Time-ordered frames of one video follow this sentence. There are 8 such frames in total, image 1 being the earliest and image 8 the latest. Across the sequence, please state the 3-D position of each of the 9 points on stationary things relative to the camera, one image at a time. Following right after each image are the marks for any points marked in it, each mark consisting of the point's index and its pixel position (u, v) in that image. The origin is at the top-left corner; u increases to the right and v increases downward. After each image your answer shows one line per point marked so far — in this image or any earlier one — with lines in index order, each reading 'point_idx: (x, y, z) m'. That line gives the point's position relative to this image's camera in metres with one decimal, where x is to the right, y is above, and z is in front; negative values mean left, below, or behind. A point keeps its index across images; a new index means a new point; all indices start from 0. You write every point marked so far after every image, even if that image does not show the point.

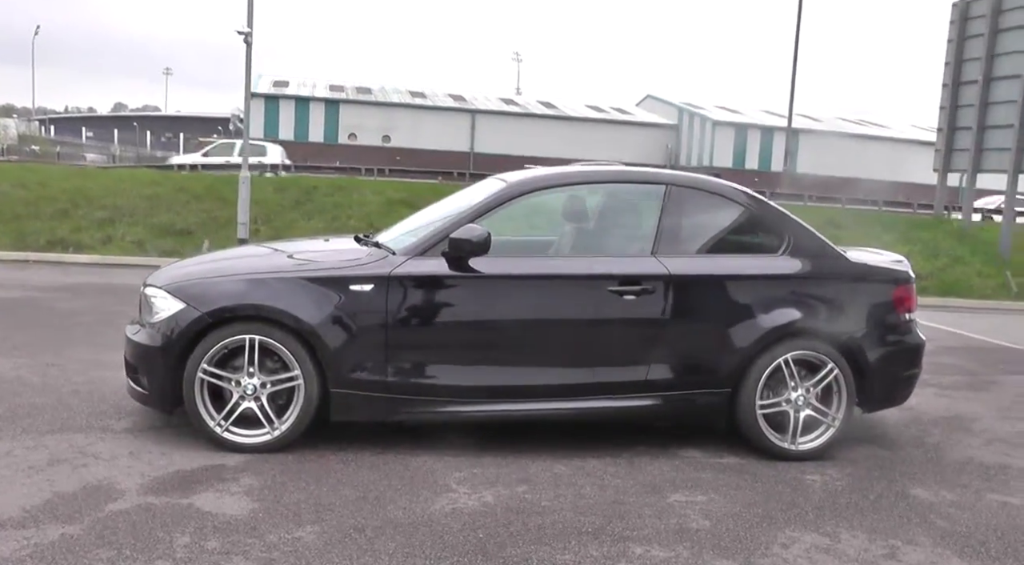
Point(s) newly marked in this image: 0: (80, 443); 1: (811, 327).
0: (-2.3, -0.9, +4.8) m
1: (+1.7, -0.3, +5.2) m
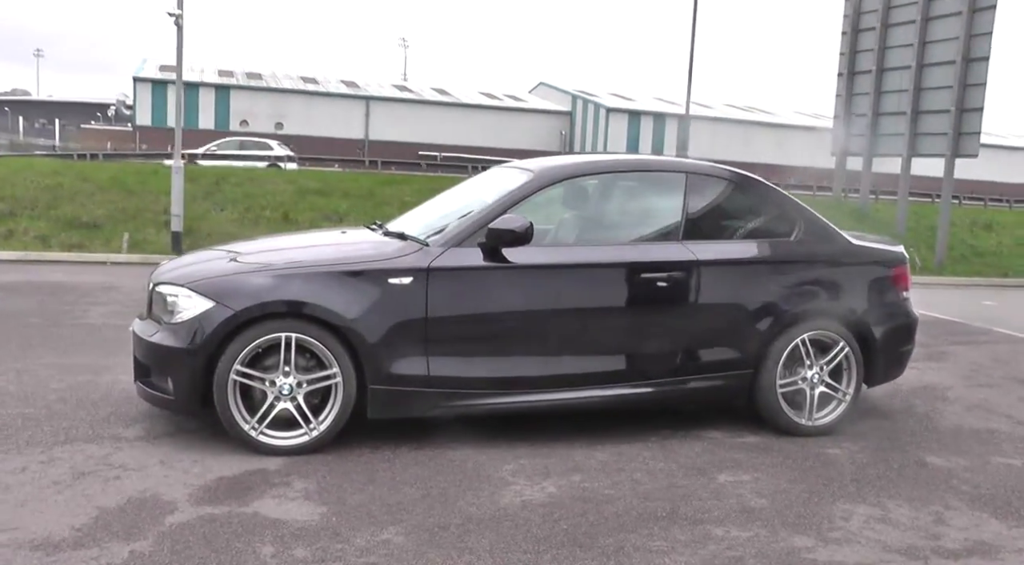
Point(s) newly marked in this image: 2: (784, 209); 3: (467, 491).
0: (-2.1, -0.8, +4.5) m
1: (+1.9, -0.2, +5.4) m
2: (+1.7, +0.4, +5.5) m
3: (-0.2, -1.0, +4.2) m
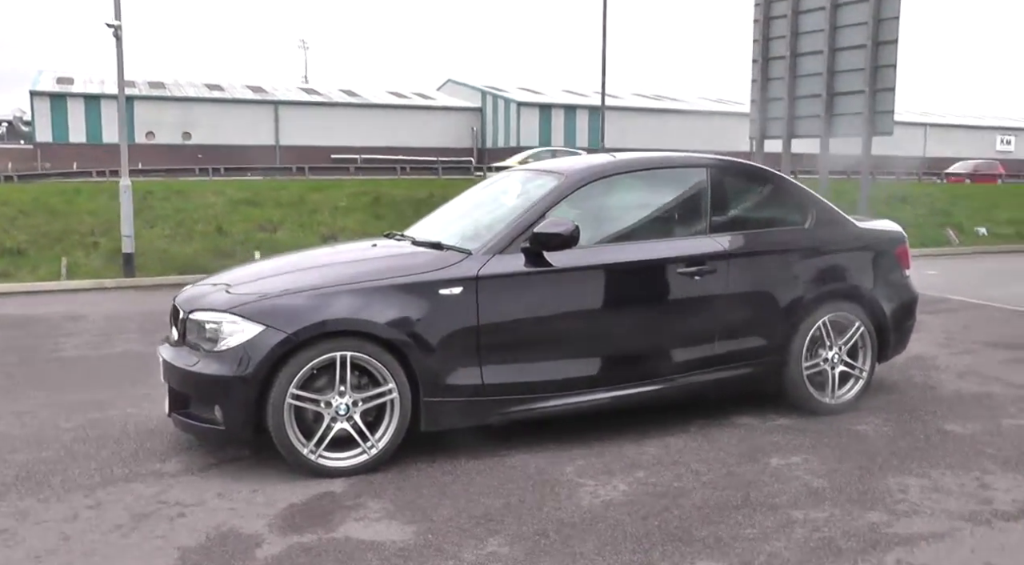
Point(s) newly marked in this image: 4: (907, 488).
0: (-1.7, -1.0, +4.3) m
1: (+2.0, -0.1, +5.6) m
2: (+1.8, +0.5, +5.7) m
3: (+0.2, -1.0, +4.2) m
4: (+1.9, -1.0, +4.5) m
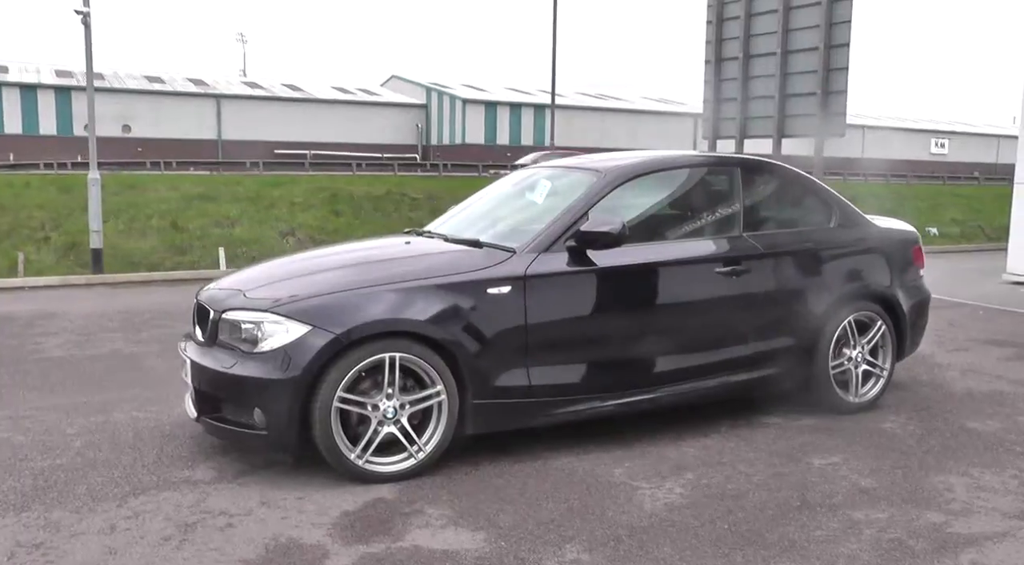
0: (-1.5, -1.0, +4.1) m
1: (+2.2, 0.0, +5.6) m
2: (+1.9, +0.5, +5.7) m
3: (+0.4, -1.0, +4.1) m
4: (+2.2, -1.0, +4.5) m
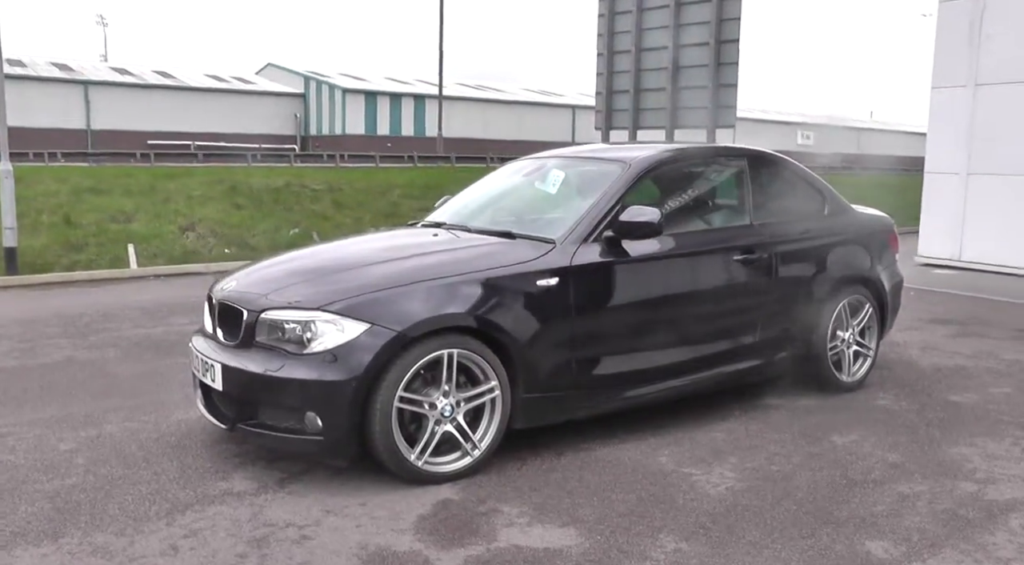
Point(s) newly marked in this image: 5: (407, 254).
0: (-1.1, -1.0, +3.8) m
1: (+2.2, +0.1, +5.9) m
2: (+1.9, +0.6, +5.9) m
3: (+0.7, -0.9, +4.1) m
4: (+2.4, -0.9, +4.8) m
5: (-0.5, +0.1, +4.6) m
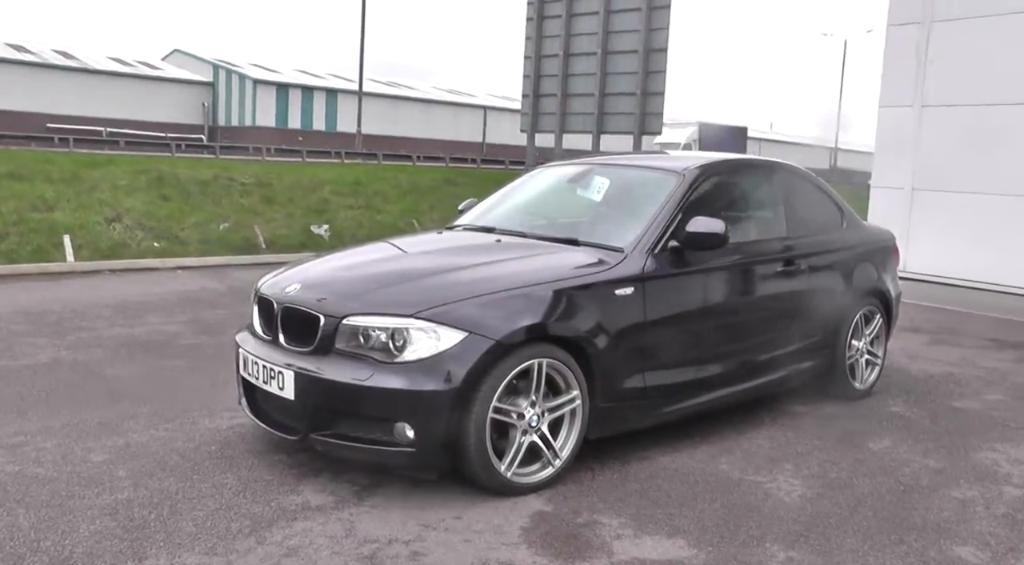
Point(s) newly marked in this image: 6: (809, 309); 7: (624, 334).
0: (-0.7, -1.0, +3.7) m
1: (+2.4, 0.0, +6.1) m
2: (+2.1, +0.6, +6.1) m
3: (+1.1, -1.0, +4.2) m
4: (+2.7, -1.0, +5.0) m
5: (-0.2, +0.1, +4.5) m
6: (+1.8, -0.2, +5.6) m
7: (+0.5, -0.2, +4.4) m
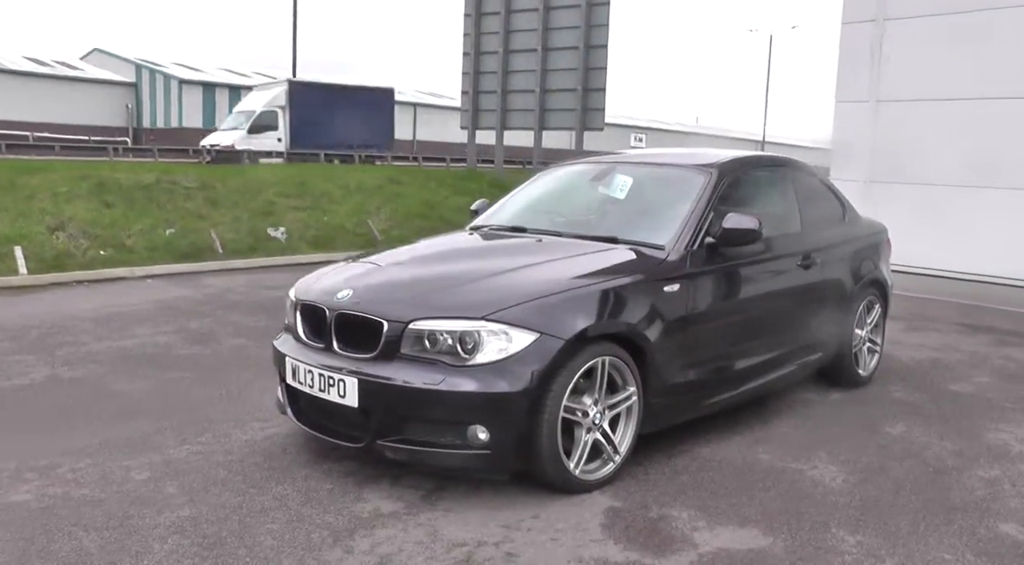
0: (-0.4, -1.0, +3.7) m
1: (+2.5, 0.0, +6.3) m
2: (+2.2, +0.6, +6.3) m
3: (+1.4, -1.0, +4.3) m
4: (+2.9, -0.9, +5.3) m
5: (+0.1, +0.1, +4.5) m
6: (+2.0, -0.1, +5.8) m
7: (+0.8, -0.2, +4.5) m
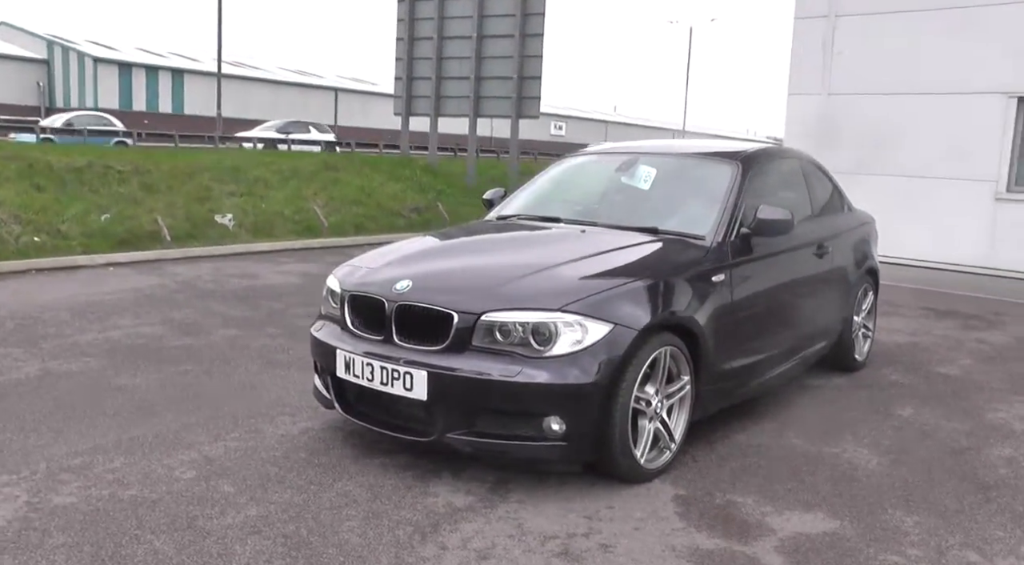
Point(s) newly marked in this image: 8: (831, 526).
0: (0.0, -1.0, +3.6) m
1: (+2.6, +0.1, +6.6) m
2: (+2.3, +0.7, +6.5) m
3: (+1.6, -0.9, +4.5) m
4: (+3.1, -0.9, +5.6) m
5: (+0.3, +0.2, +4.5) m
6: (+2.1, 0.0, +6.0) m
7: (+1.0, -0.2, +4.6) m
8: (+1.3, -1.0, +3.8) m
